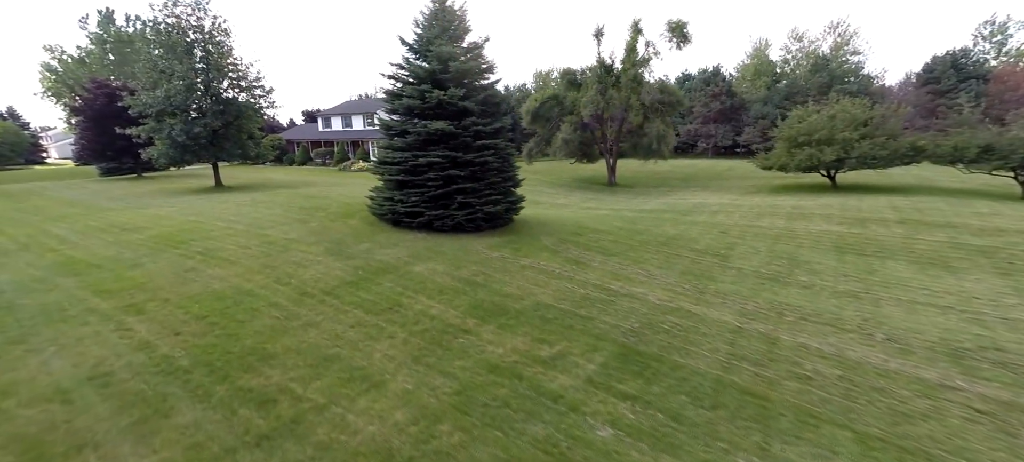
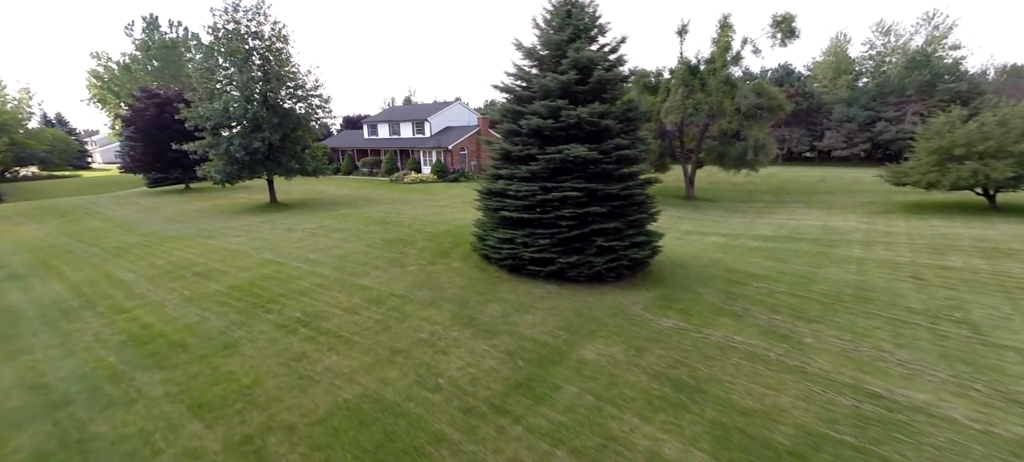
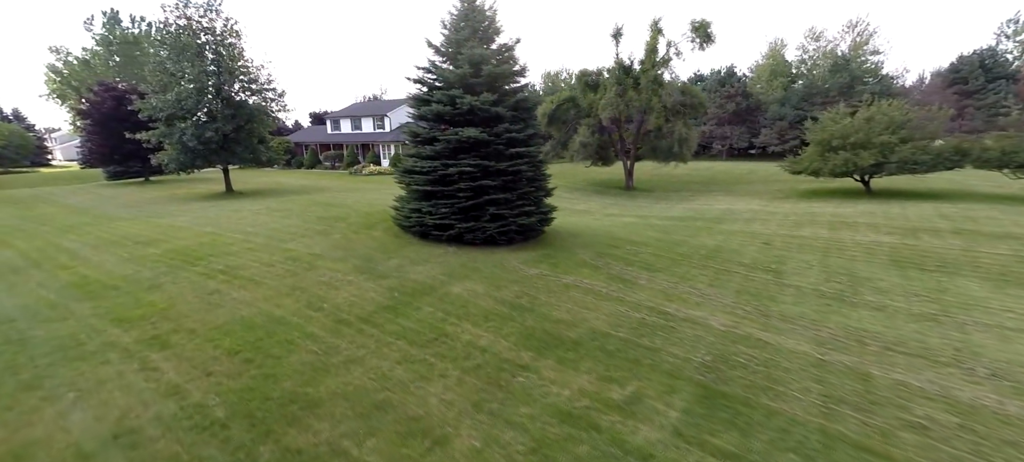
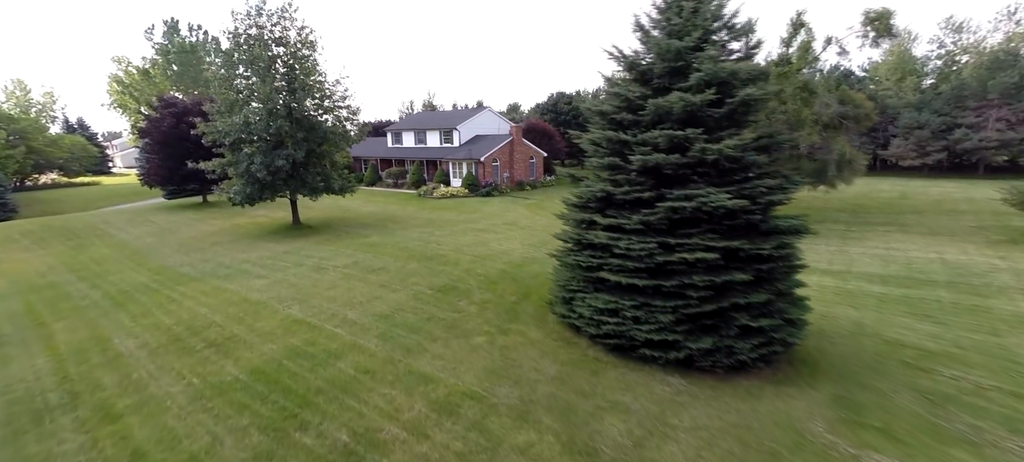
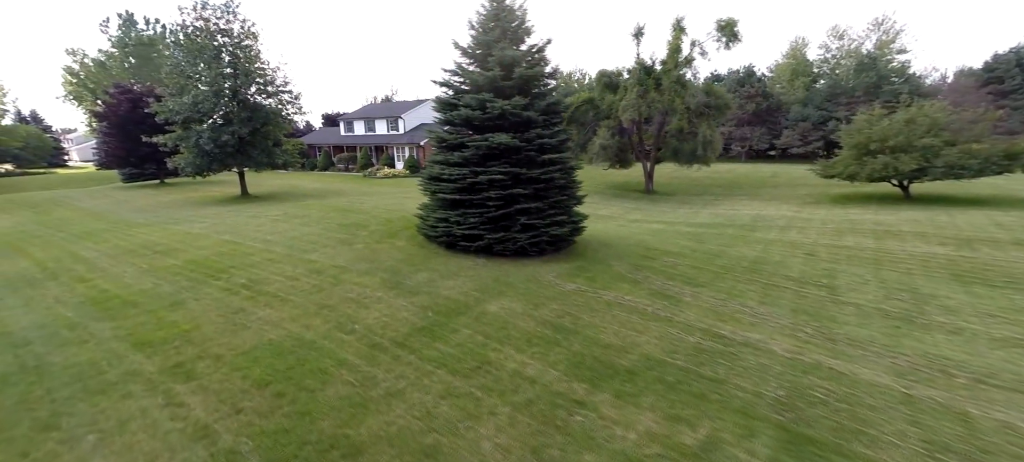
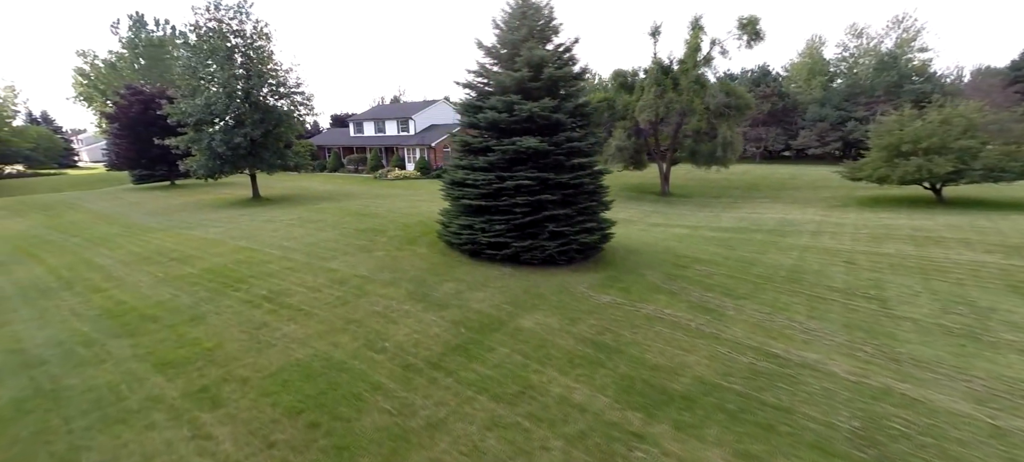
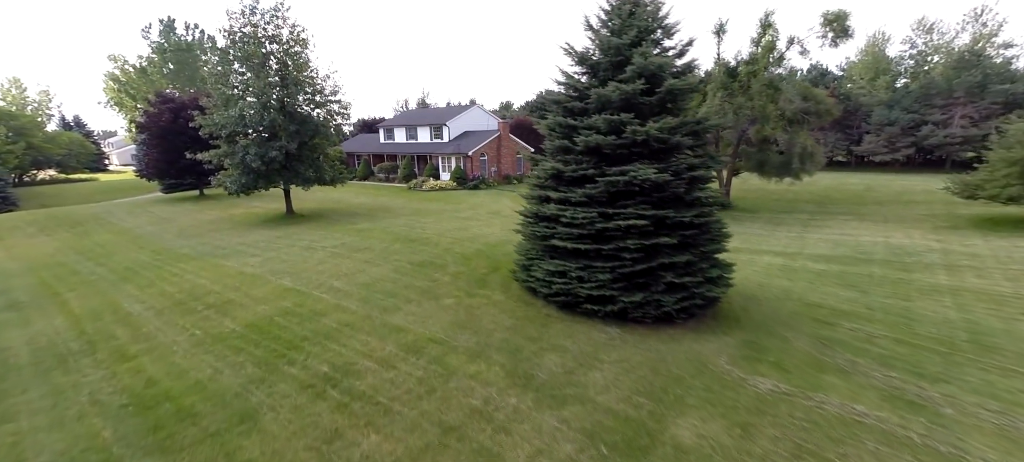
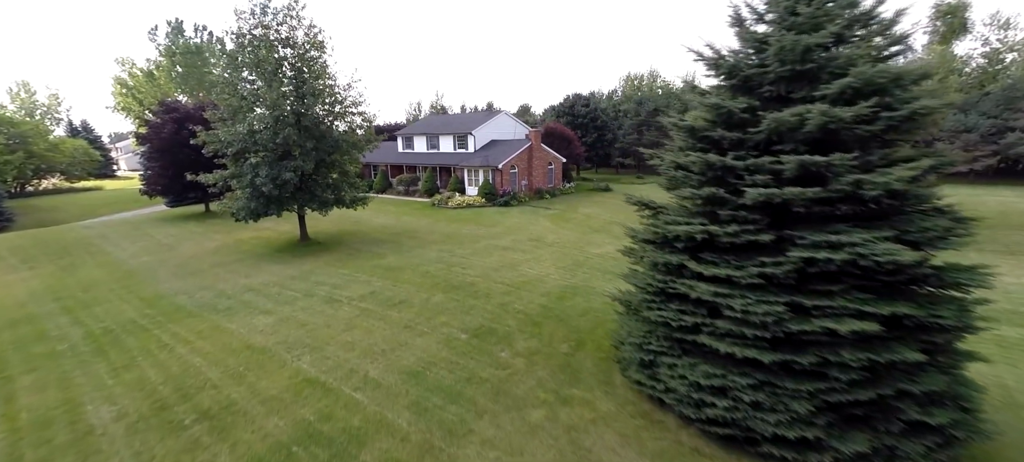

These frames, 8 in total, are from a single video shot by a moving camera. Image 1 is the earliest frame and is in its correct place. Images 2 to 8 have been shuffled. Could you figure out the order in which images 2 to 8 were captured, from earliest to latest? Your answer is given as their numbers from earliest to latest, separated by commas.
3, 5, 6, 2, 7, 4, 8
